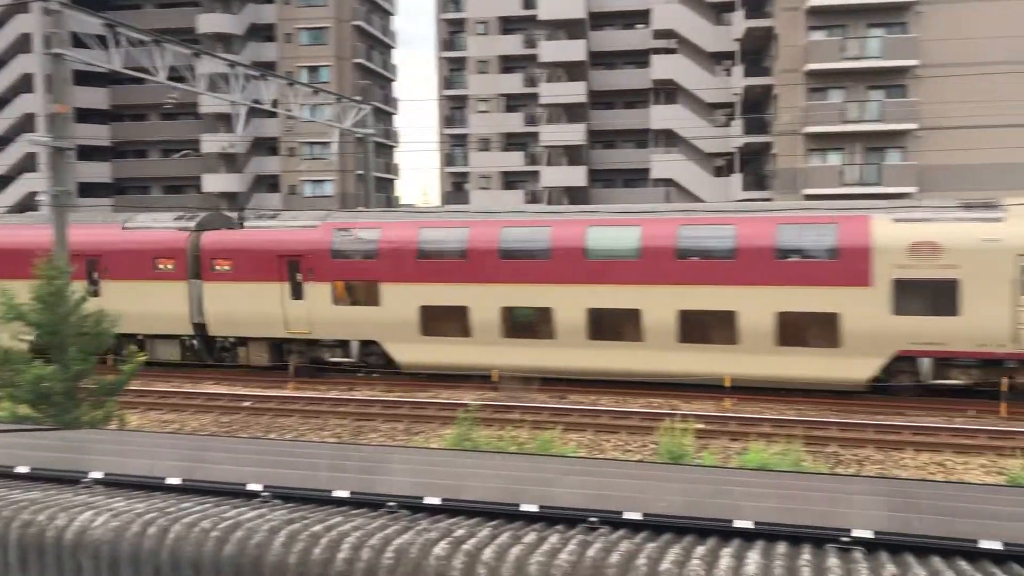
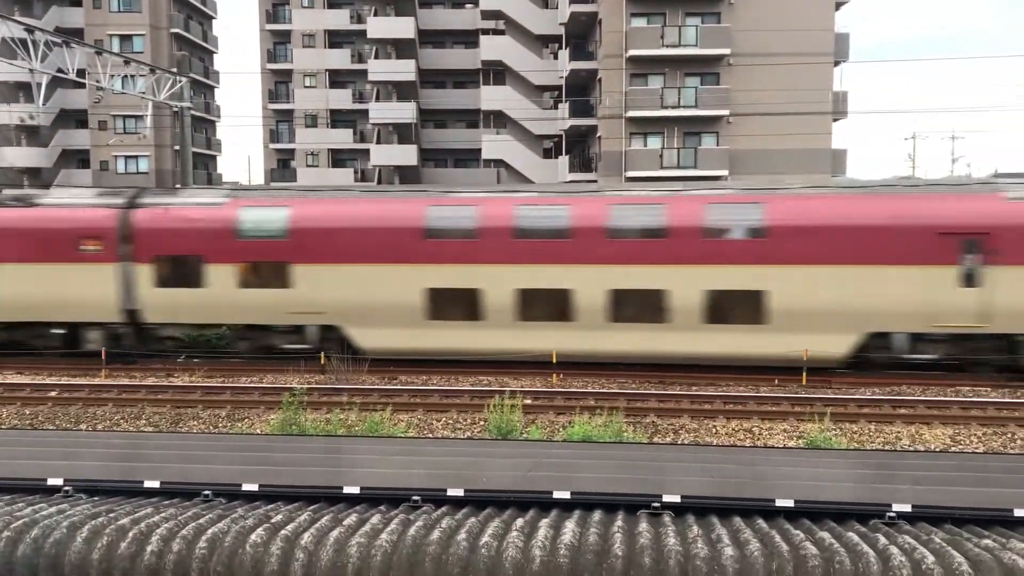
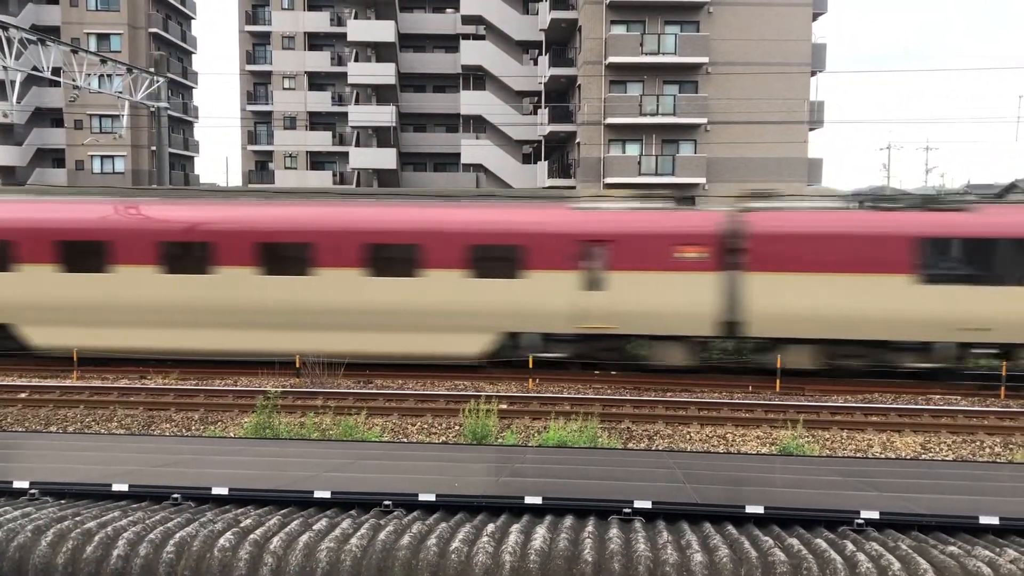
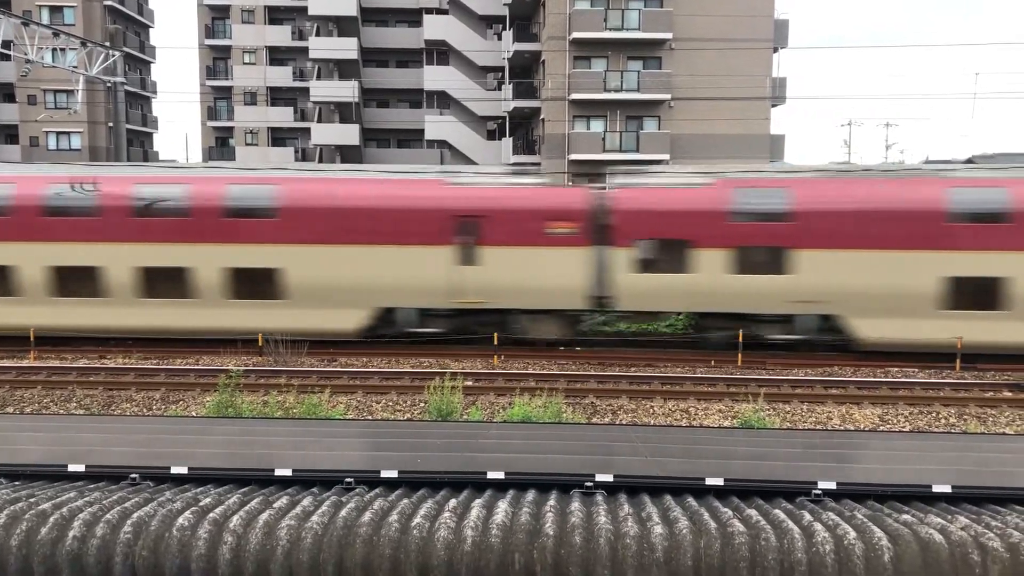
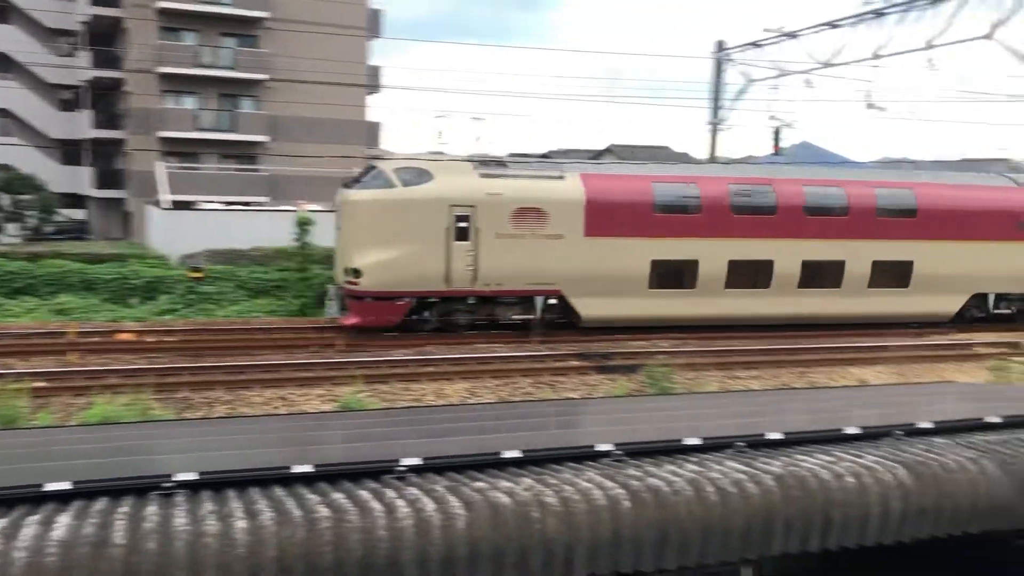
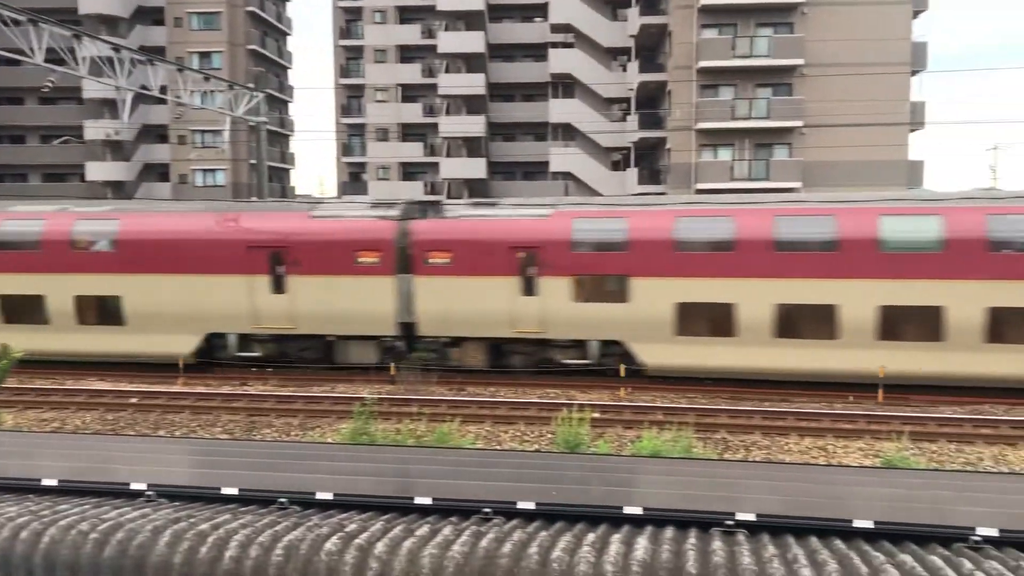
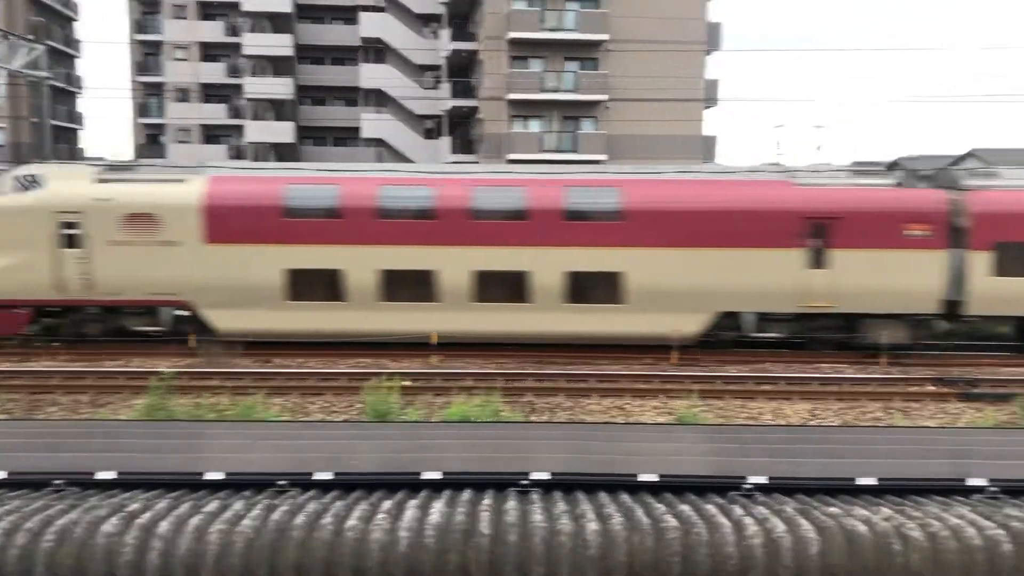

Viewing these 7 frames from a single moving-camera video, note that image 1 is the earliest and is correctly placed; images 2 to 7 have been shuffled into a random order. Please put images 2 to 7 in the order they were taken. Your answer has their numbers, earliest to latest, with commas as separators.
6, 2, 3, 4, 7, 5
